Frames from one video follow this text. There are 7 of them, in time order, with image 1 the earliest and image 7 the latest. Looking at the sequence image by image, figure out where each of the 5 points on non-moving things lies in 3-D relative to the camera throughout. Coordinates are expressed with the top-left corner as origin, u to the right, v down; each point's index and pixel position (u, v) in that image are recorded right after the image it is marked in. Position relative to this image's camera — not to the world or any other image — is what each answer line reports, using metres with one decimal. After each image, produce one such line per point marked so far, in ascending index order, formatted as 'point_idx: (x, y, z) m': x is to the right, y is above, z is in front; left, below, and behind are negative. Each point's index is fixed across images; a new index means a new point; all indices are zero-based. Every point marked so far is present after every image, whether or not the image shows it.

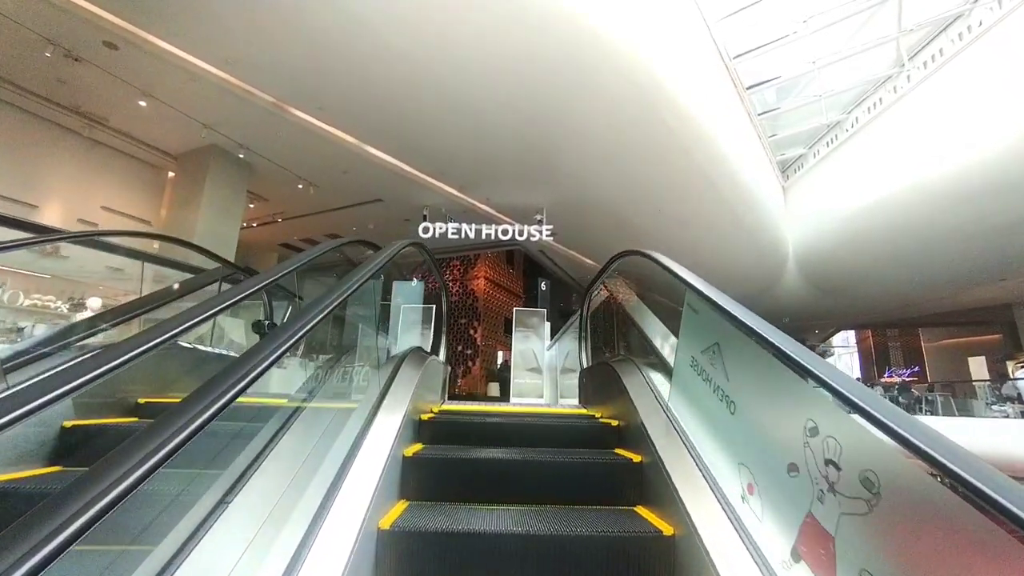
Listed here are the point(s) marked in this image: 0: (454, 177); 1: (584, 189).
0: (-1.0, +1.9, +8.3) m
1: (+1.2, +1.9, +8.9) m
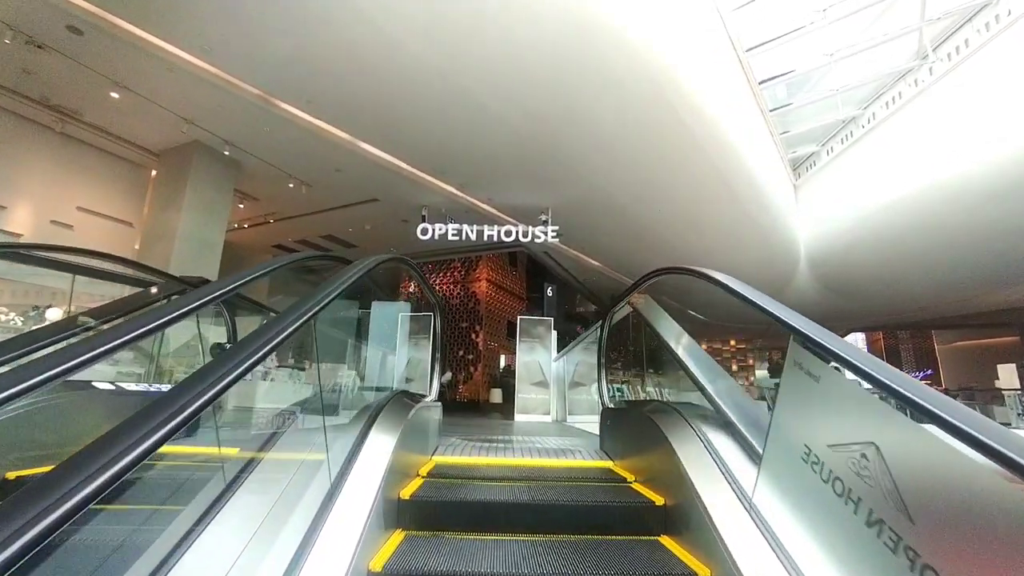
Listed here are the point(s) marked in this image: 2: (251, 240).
0: (-1.0, +1.9, +7.8) m
1: (+1.3, +1.8, +8.4) m
2: (-6.1, +1.1, +11.0) m
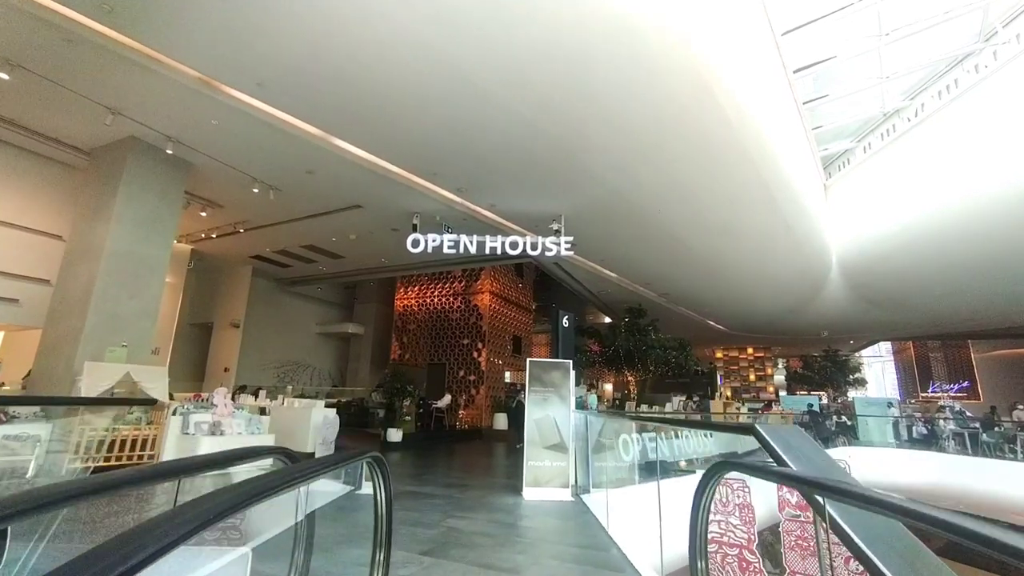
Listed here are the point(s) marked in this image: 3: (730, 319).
0: (-0.9, +1.5, +6.6) m
1: (+1.4, +1.5, +7.1) m
2: (-6.0, +0.8, +9.8) m
3: (+7.8, -1.1, +16.8) m
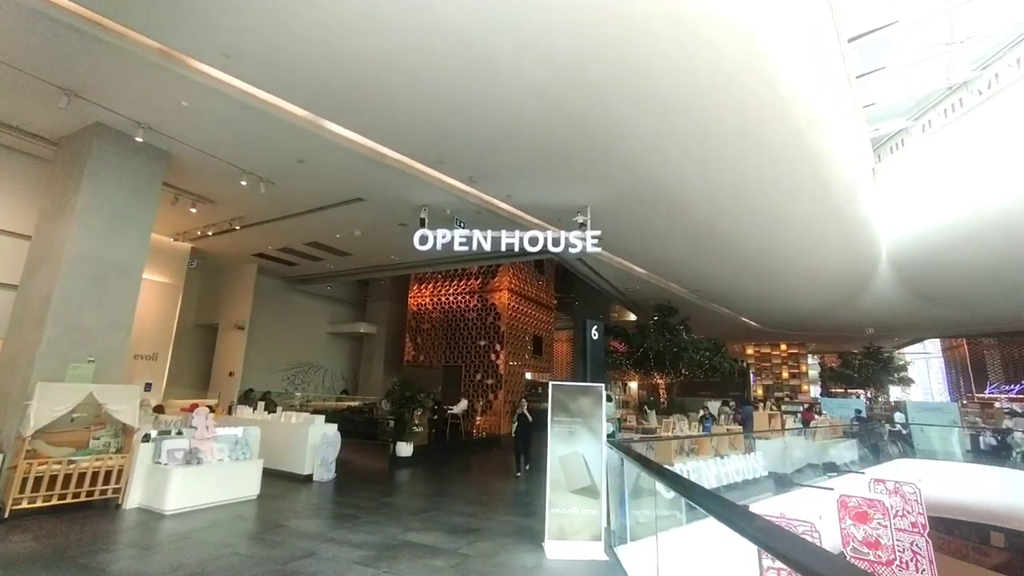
0: (-0.7, +1.5, +5.8) m
1: (+1.6, +1.4, +6.2) m
2: (-5.6, +0.8, +9.2) m
3: (+8.4, -0.9, +15.6) m
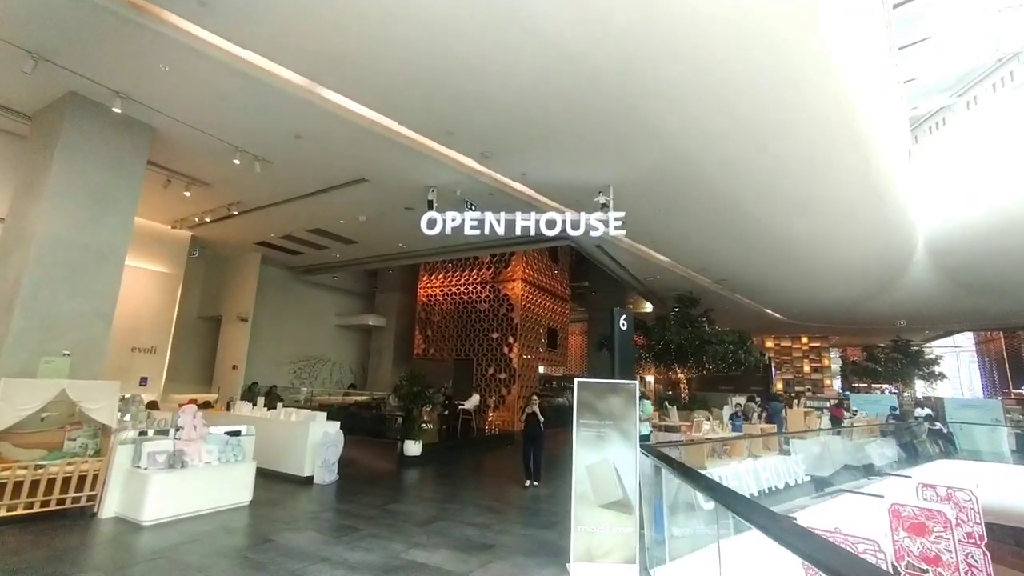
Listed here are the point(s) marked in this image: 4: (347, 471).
0: (-0.5, +1.7, +5.2) m
1: (+1.8, +1.6, +5.6) m
2: (-5.4, +0.9, +8.8) m
3: (+8.8, -0.6, +14.9) m
4: (-2.2, -2.4, +6.3) m
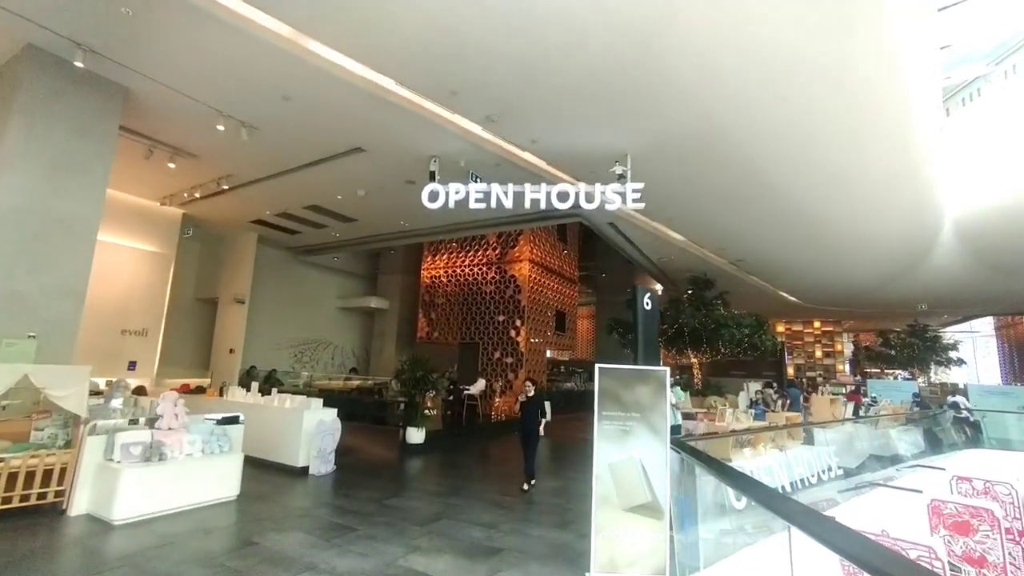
0: (-0.4, +1.9, +4.7) m
1: (+1.9, +1.8, +5.1) m
2: (-5.2, +1.3, +8.4) m
3: (+9.0, -0.1, +14.4) m
4: (-2.1, -2.2, +5.9) m
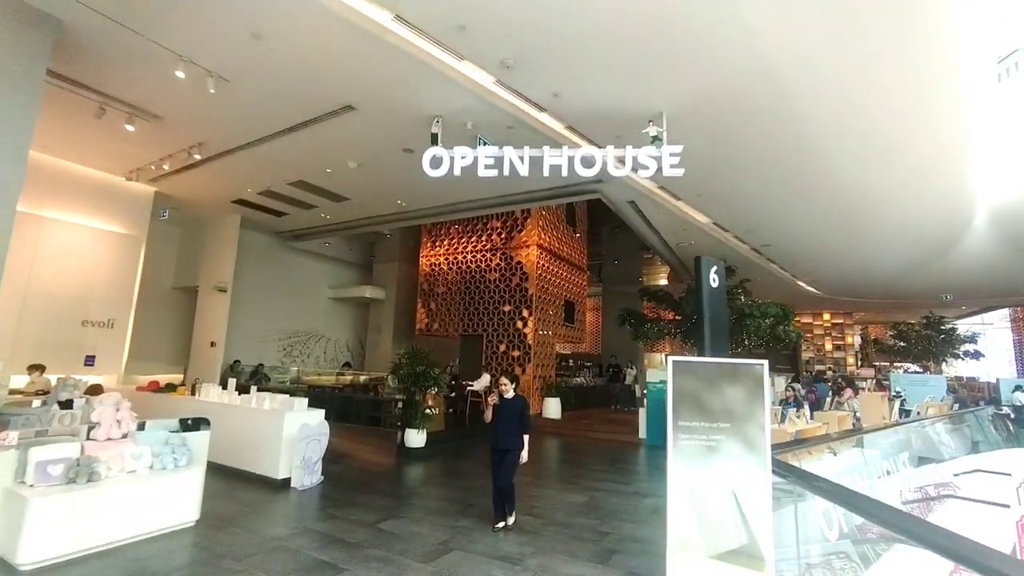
0: (-0.2, +2.1, +3.9) m
1: (+2.1, +2.0, +4.3) m
2: (-5.1, +1.5, +7.6) m
3: (+9.2, +0.2, +13.7) m
4: (-1.9, -2.0, +5.1) m
